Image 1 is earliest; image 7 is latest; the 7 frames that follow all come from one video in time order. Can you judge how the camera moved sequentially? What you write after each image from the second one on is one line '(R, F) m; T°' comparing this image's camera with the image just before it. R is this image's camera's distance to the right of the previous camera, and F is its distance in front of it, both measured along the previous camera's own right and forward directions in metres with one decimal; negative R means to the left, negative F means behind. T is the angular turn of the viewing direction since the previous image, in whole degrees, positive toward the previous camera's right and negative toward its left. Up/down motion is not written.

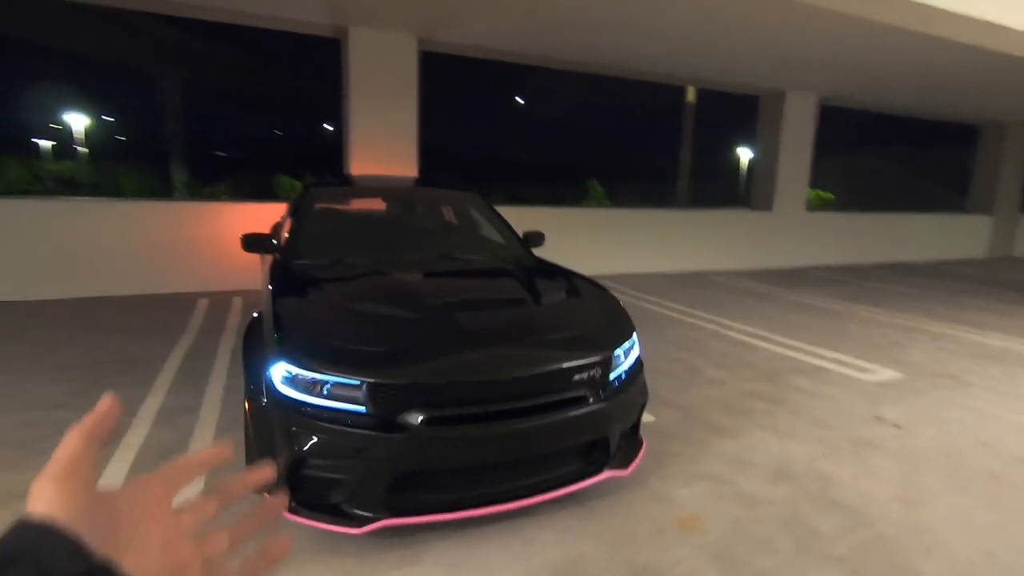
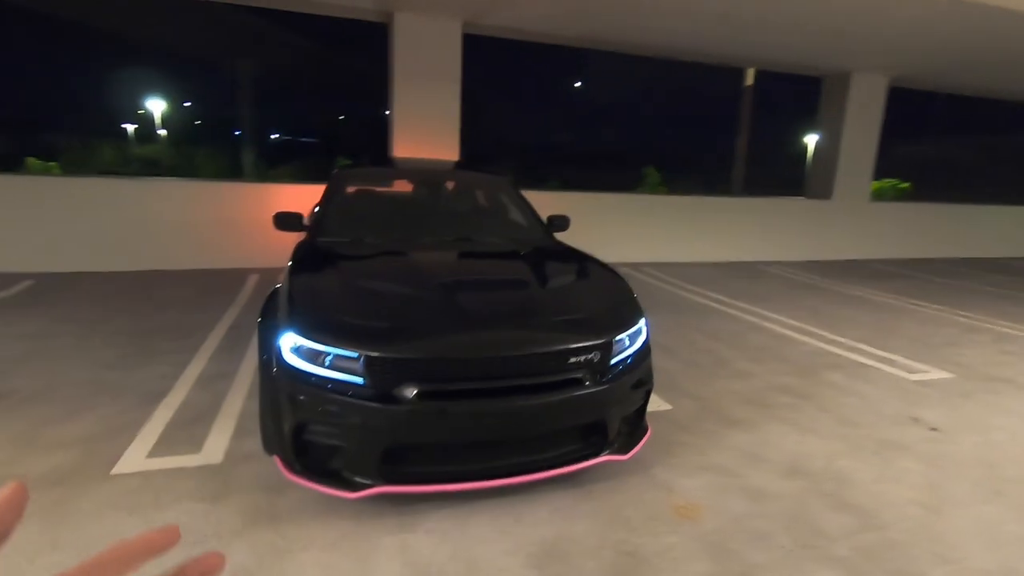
(+0.2, 0.0) m; -6°
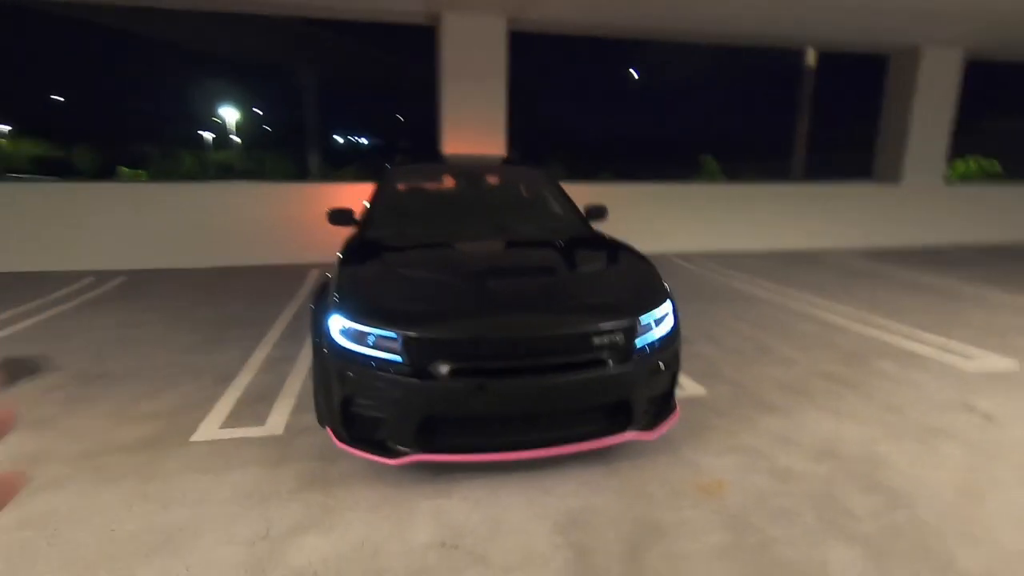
(+0.1, -0.1) m; -6°
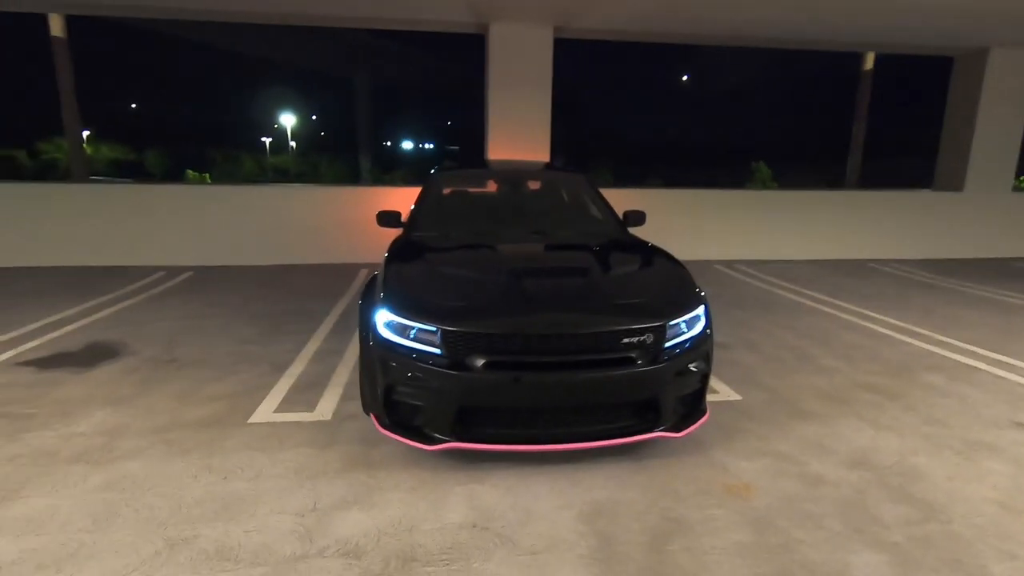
(0.0, -0.1) m; -5°
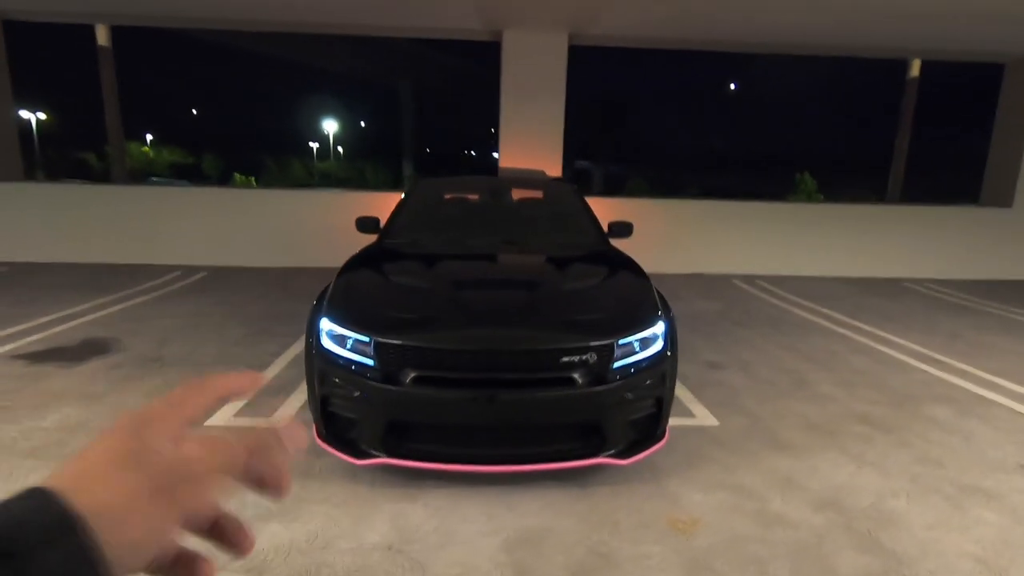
(+0.5, +0.1) m; -4°
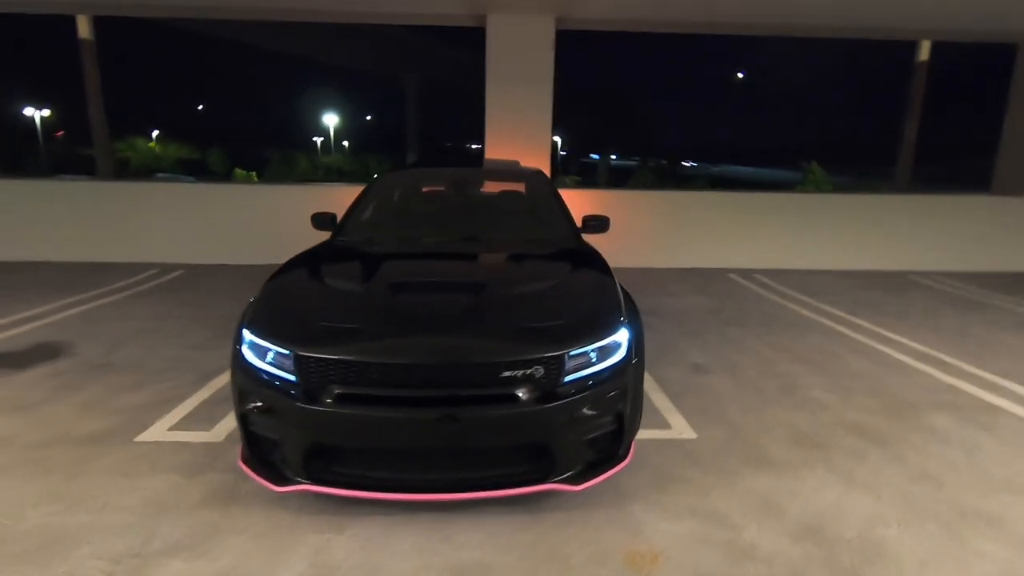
(+0.3, +0.3) m; -1°
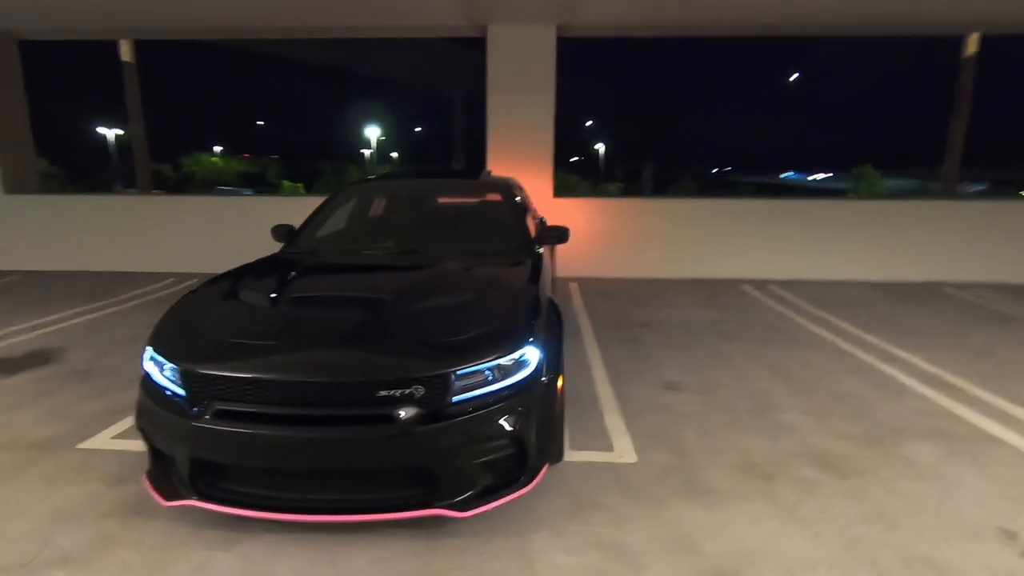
(+0.6, +0.1) m; -5°
